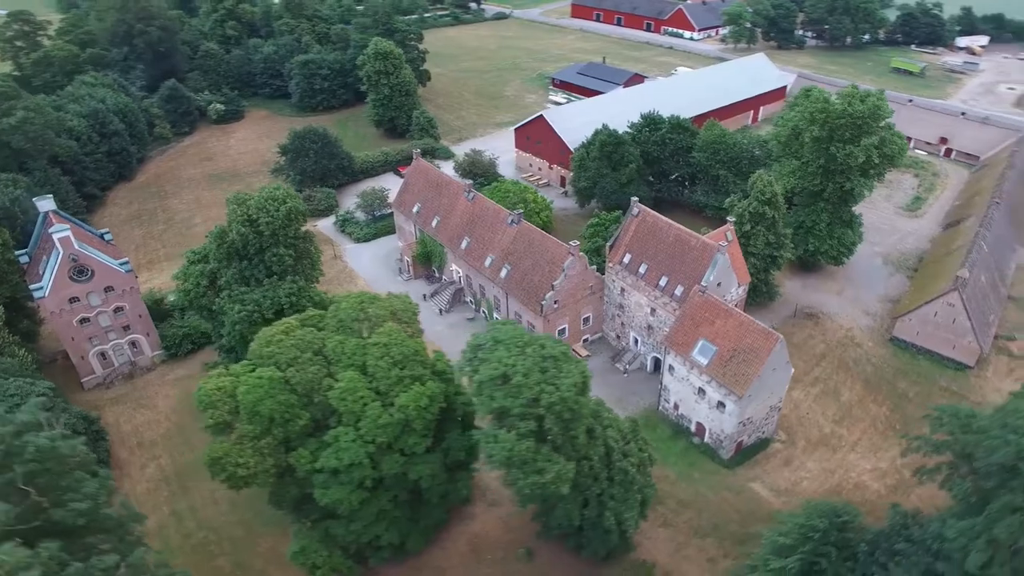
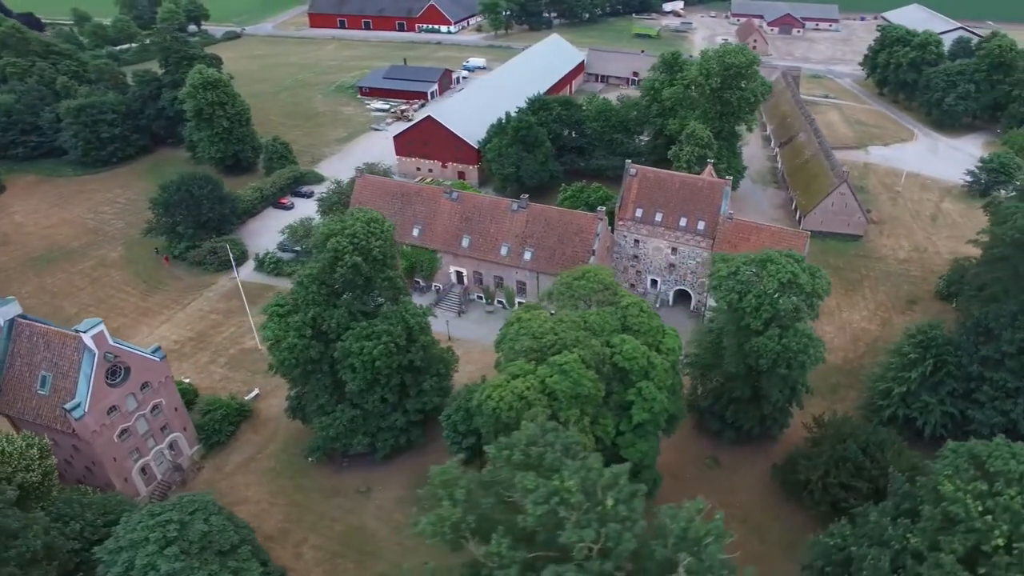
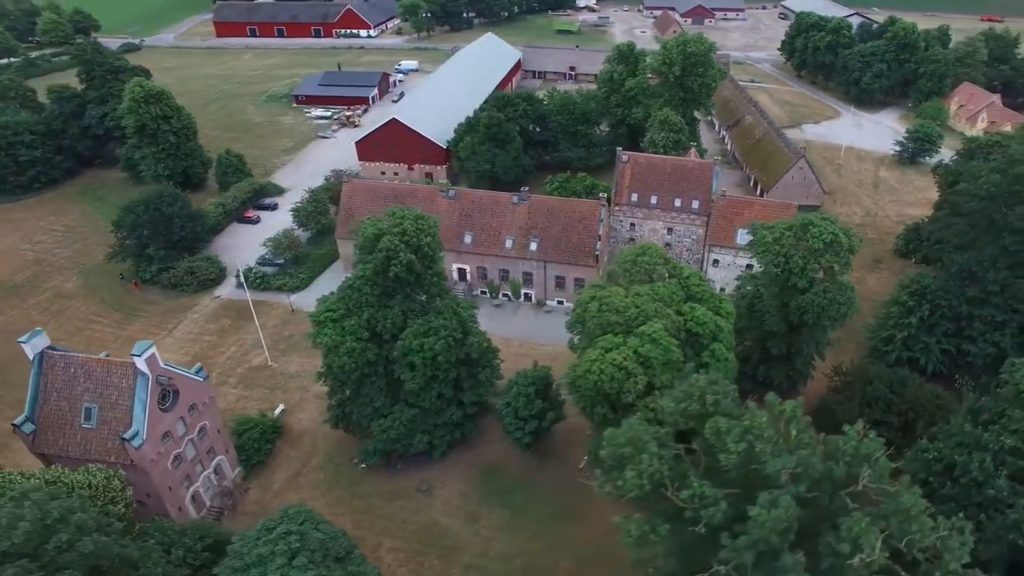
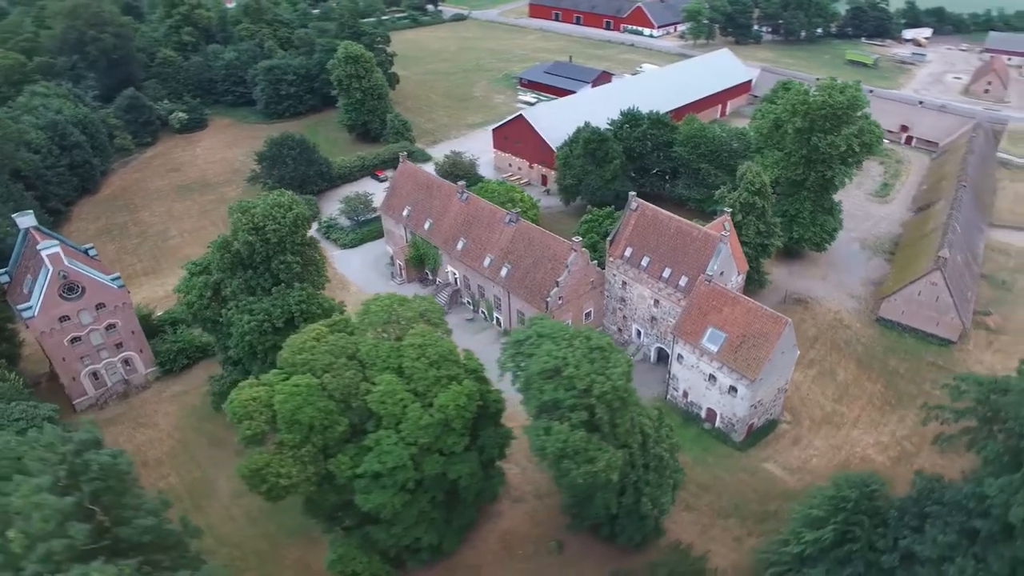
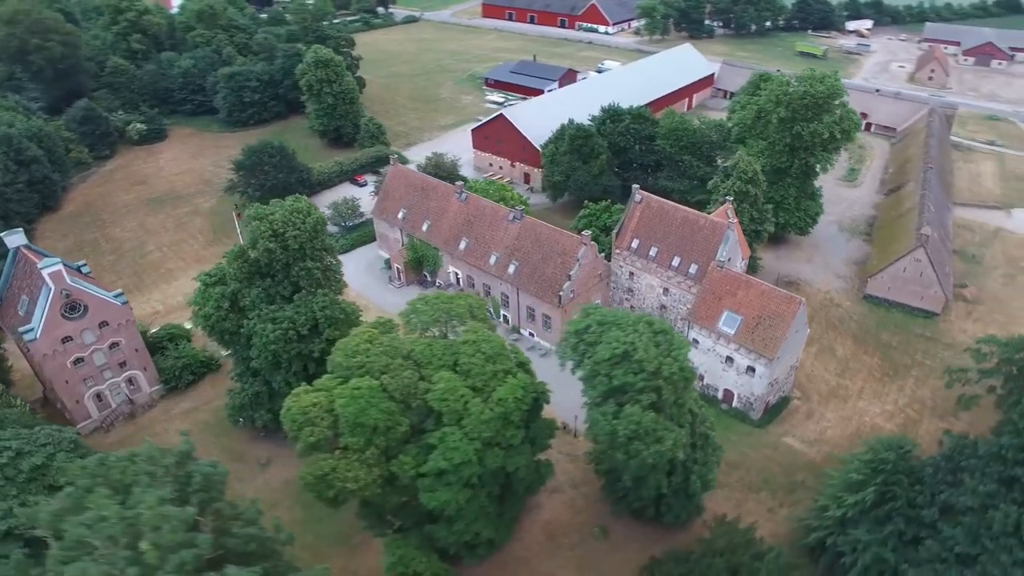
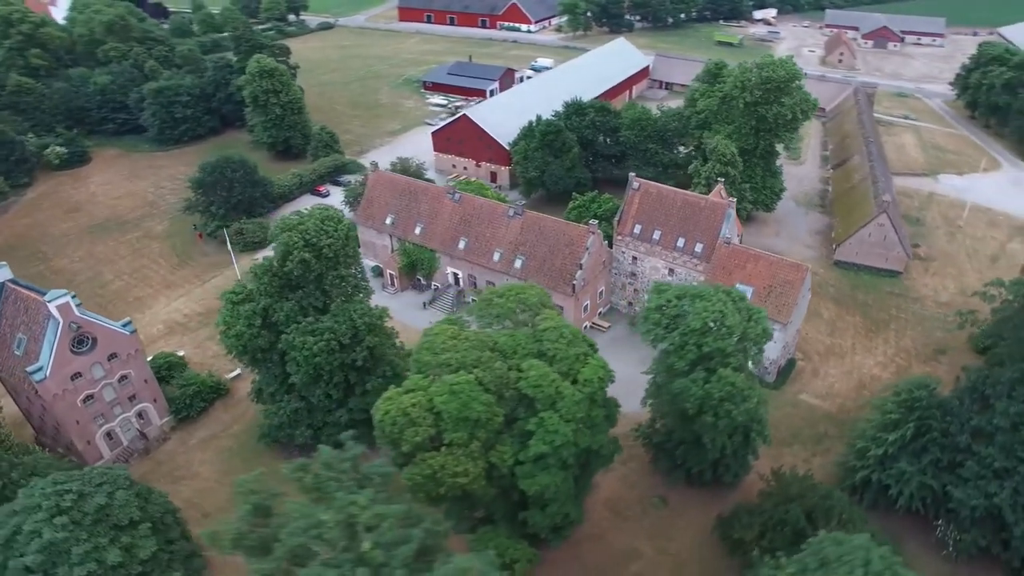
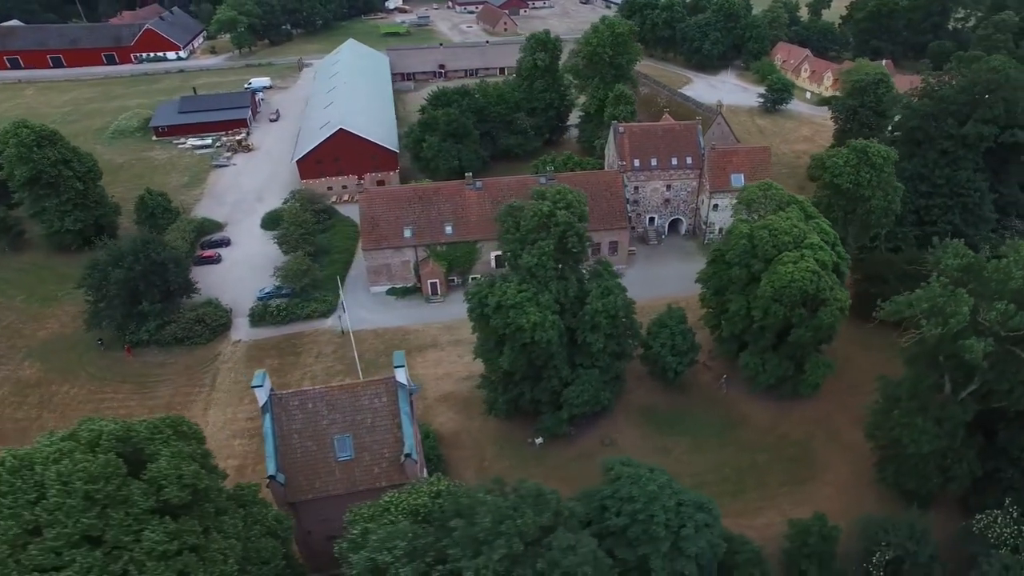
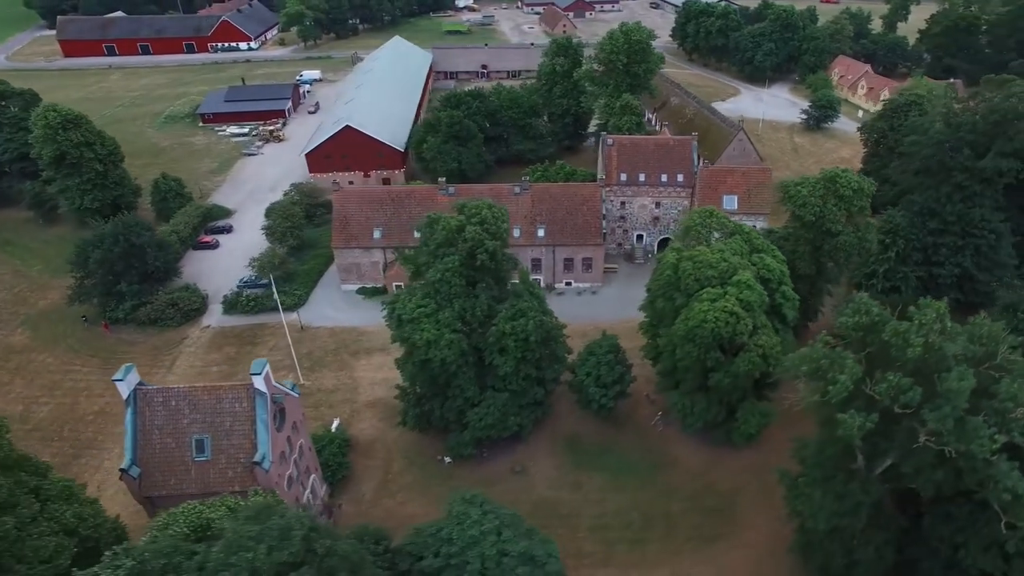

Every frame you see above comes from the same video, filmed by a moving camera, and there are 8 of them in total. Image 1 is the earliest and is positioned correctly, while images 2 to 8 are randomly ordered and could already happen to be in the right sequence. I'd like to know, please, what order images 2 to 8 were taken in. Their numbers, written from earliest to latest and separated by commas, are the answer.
4, 5, 6, 2, 3, 8, 7
